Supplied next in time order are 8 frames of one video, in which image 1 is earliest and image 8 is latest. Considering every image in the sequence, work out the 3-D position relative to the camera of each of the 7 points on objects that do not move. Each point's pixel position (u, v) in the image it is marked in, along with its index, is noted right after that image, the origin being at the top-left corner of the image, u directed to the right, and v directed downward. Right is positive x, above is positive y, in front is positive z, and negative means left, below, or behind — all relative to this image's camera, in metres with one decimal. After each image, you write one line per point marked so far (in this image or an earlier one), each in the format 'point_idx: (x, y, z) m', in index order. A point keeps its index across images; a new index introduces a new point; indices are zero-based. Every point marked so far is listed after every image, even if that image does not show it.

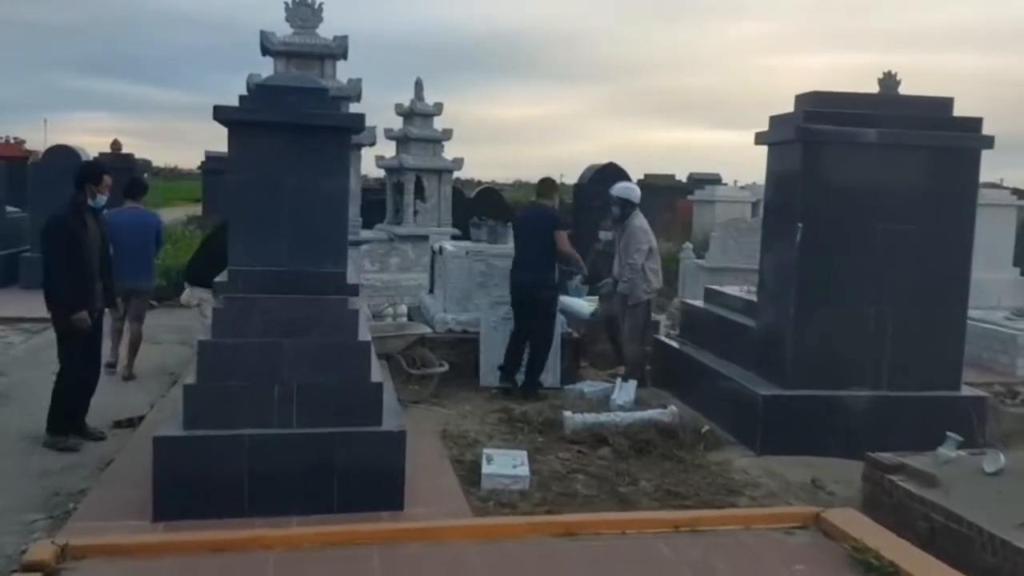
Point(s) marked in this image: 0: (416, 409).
0: (-0.8, -1.0, +7.2) m
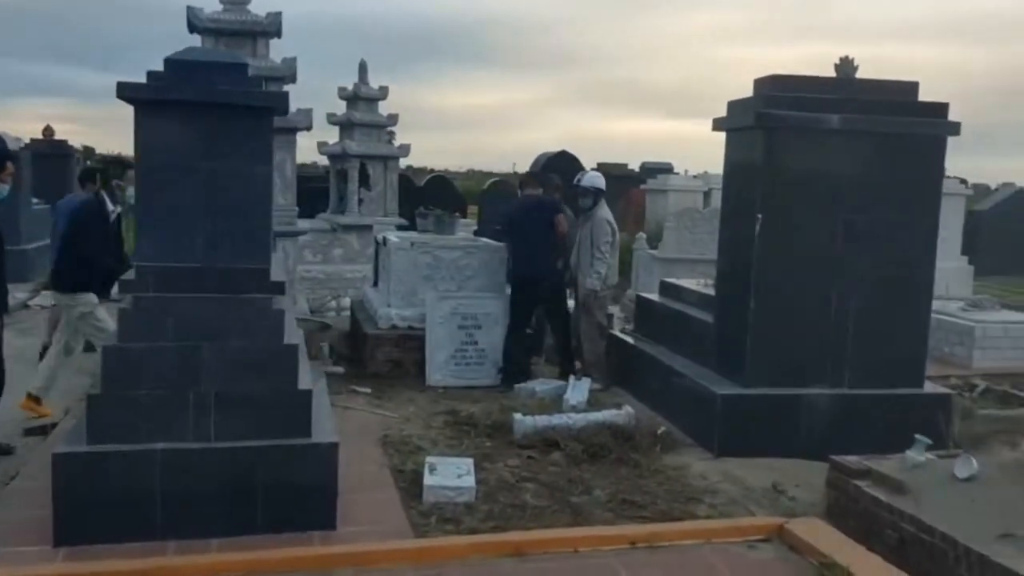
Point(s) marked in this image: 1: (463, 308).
0: (-1.2, -0.9, +6.8) m
1: (-0.4, -0.2, +7.9) m
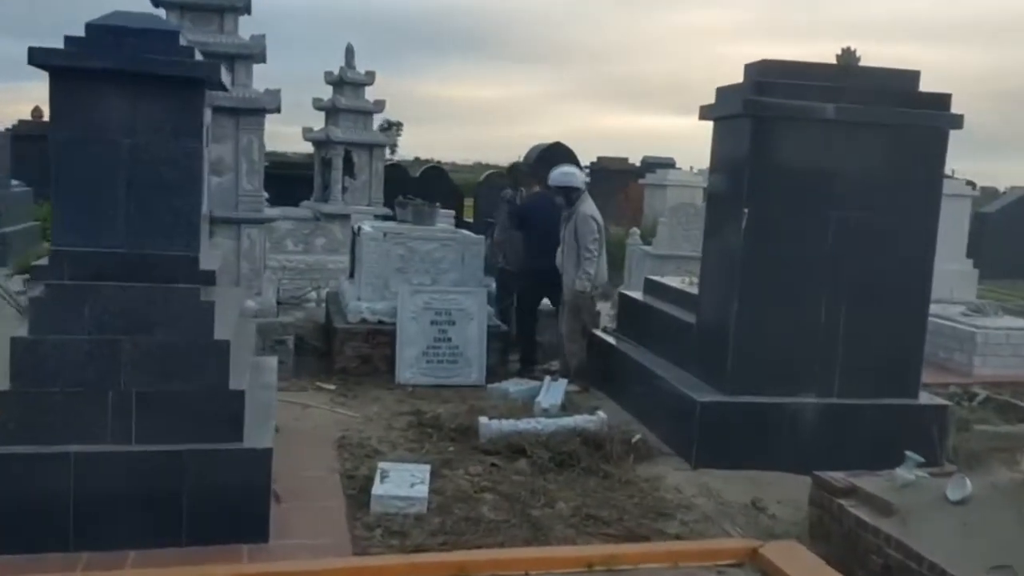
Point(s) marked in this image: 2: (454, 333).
0: (-1.4, -0.9, +6.4) m
1: (-0.6, -0.1, +7.5) m
2: (-0.5, -0.4, +7.5) m
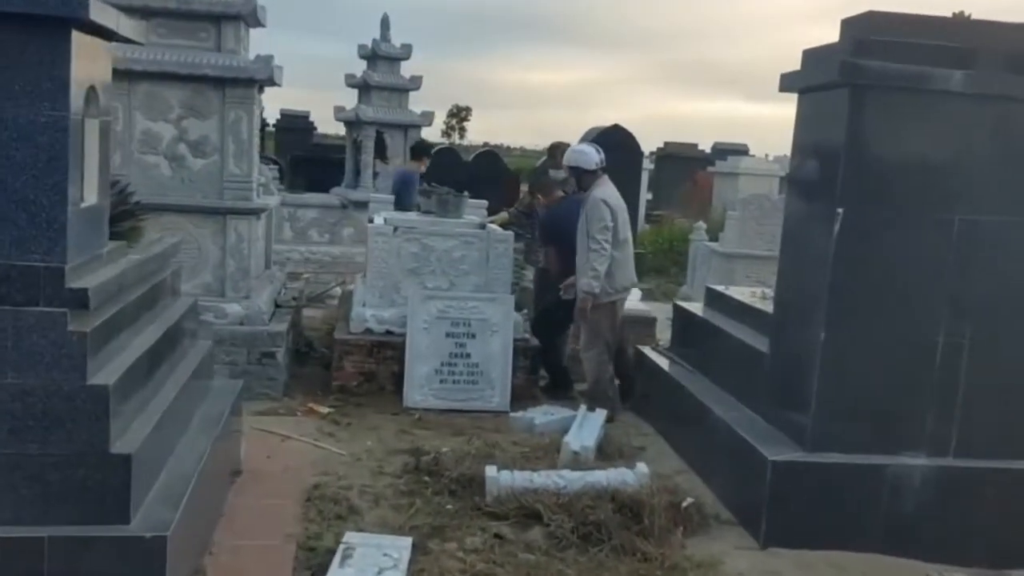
0: (-1.2, -0.9, +5.3) m
1: (-0.4, -0.2, +6.3) m
2: (-0.3, -0.4, +6.3) m
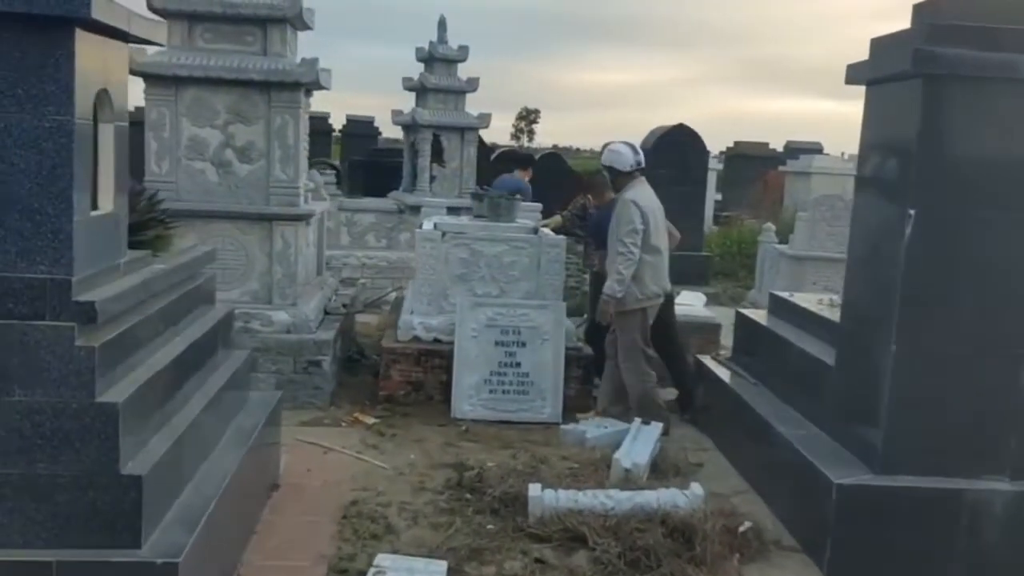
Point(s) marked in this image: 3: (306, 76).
0: (-1.0, -1.0, +5.1) m
1: (-0.1, -0.2, +6.1) m
2: (+0.1, -0.5, +6.1) m
3: (-1.4, +1.4, +6.0) m
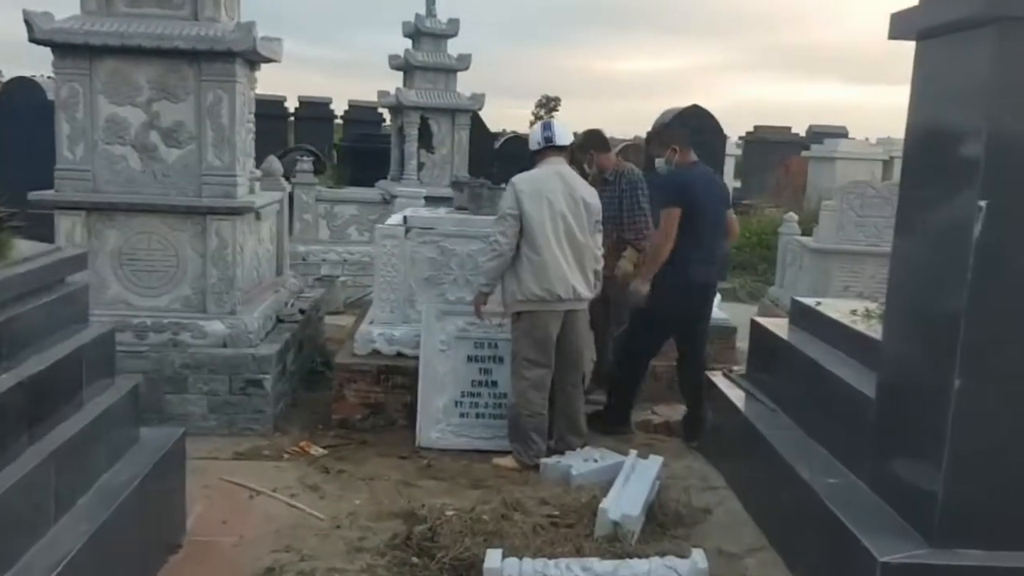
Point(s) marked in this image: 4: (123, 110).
0: (-1.1, -1.0, +4.2) m
1: (-0.2, -0.2, +5.1) m
2: (-0.1, -0.5, +5.1) m
3: (-1.5, +1.4, +5.1) m
4: (-2.2, +1.0, +5.2) m
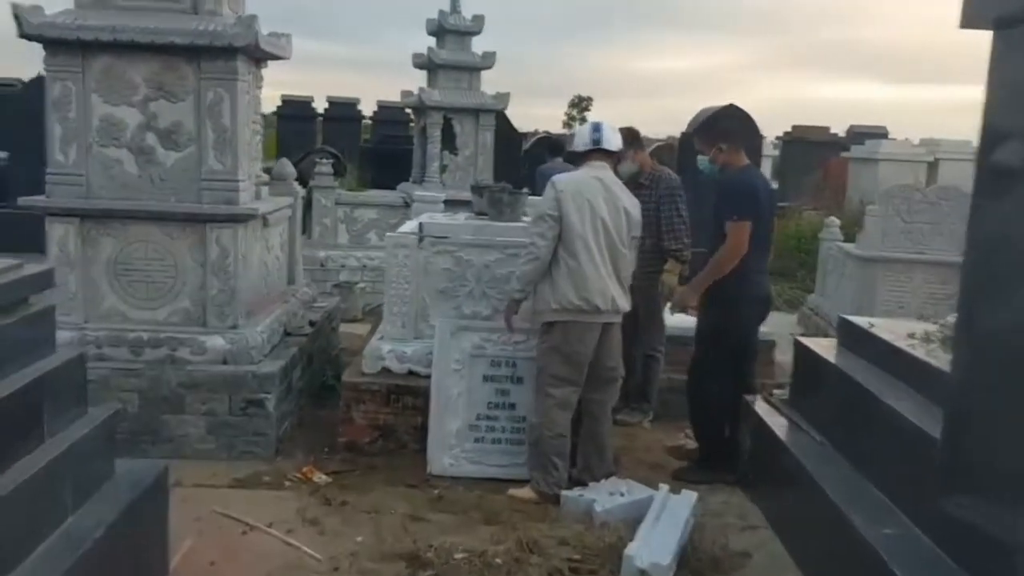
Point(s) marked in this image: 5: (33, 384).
0: (-1.1, -1.1, +3.8) m
1: (-0.1, -0.3, +4.7) m
2: (0.0, -0.6, +4.7) m
3: (-1.4, +1.3, +4.7) m
4: (-2.1, +0.9, +4.8) m
5: (-1.5, -0.3, +2.9) m
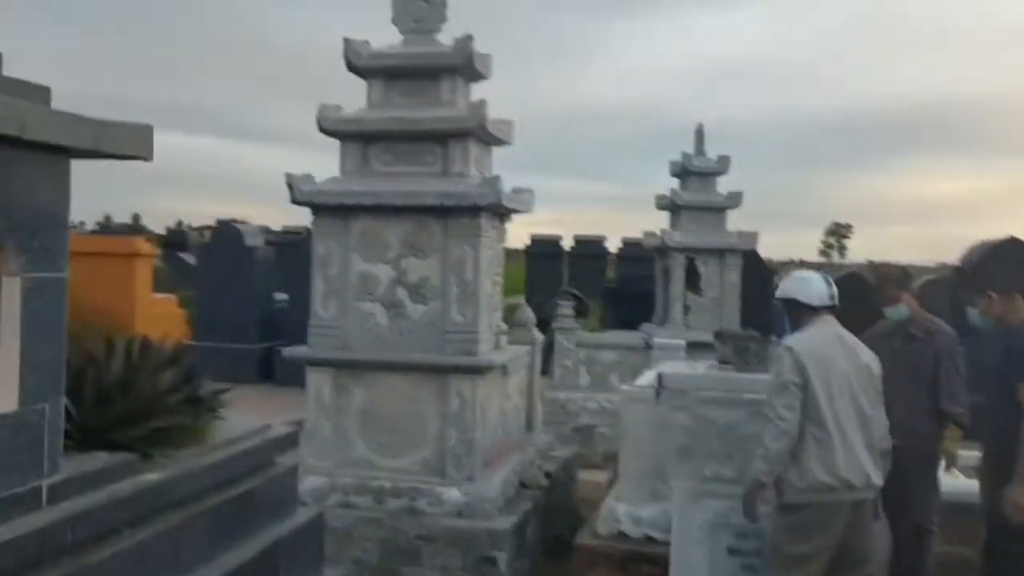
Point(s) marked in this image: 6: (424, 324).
0: (-0.1, -1.7, +3.6) m
1: (+1.1, -1.1, +4.3) m
2: (+1.2, -1.3, +4.3) m
3: (-0.1, +0.5, +4.9) m
4: (-0.8, +0.1, +5.1) m
5: (-0.8, -0.8, +2.9) m
6: (-0.5, -0.2, +5.1) m
